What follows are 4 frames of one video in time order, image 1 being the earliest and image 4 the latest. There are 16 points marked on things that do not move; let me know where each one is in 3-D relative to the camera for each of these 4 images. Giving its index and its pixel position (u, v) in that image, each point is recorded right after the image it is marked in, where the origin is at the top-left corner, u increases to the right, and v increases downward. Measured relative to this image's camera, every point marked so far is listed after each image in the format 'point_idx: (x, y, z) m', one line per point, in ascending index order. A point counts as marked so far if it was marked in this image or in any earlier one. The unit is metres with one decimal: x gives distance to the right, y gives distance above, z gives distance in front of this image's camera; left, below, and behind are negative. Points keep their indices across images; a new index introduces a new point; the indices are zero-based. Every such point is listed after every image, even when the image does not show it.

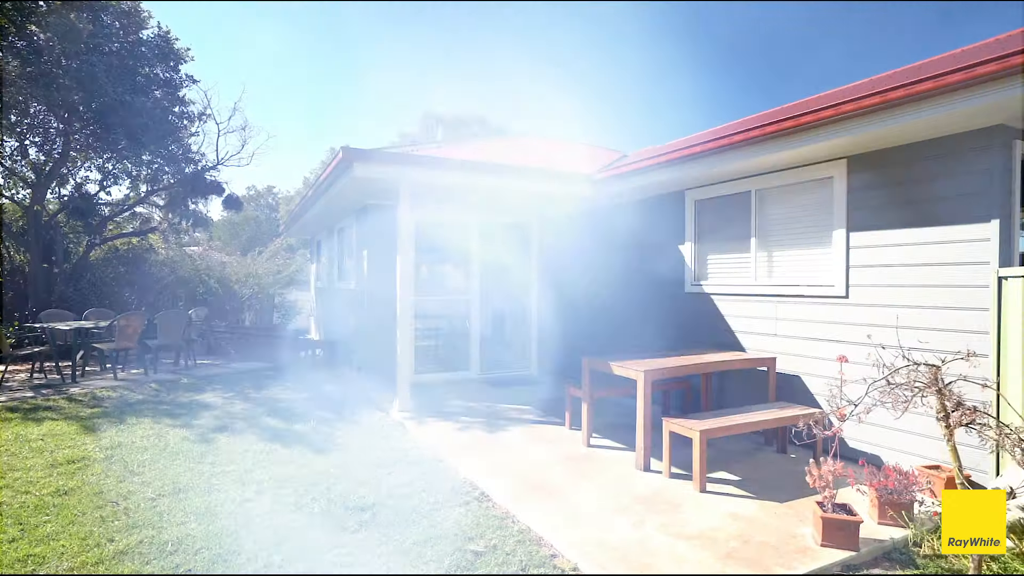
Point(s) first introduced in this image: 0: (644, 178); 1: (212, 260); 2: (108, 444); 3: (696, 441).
0: (+1.4, +1.2, +6.0) m
1: (-6.2, +0.6, +11.5) m
2: (-3.3, -1.3, +4.5) m
3: (+1.3, -1.0, +3.8) m
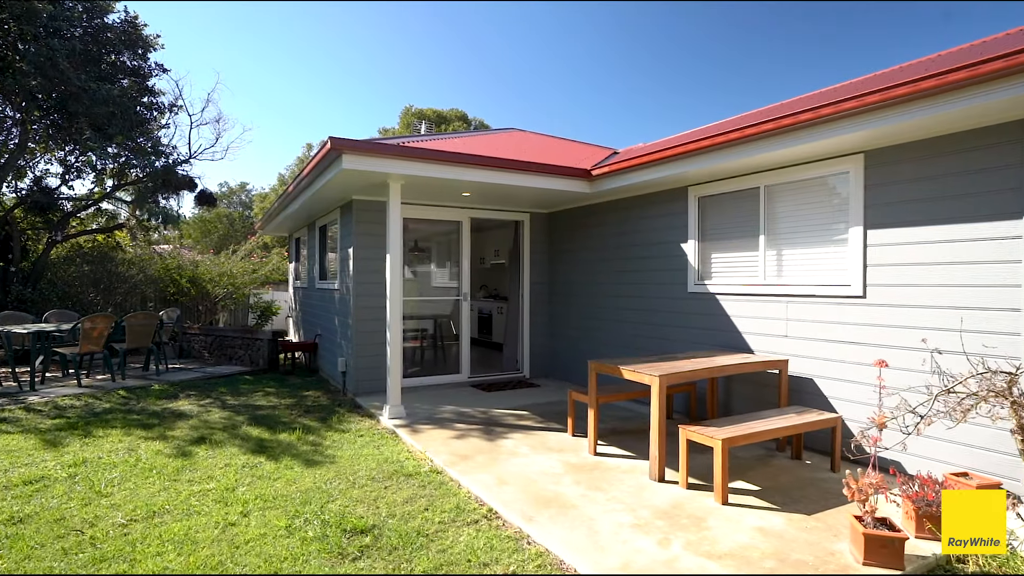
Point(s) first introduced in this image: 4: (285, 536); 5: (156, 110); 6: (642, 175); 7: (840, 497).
0: (+1.4, +1.2, +5.8) m
1: (-6.5, +0.6, +11.0) m
2: (-3.2, -1.3, +4.1) m
3: (+1.3, -1.0, +3.6) m
4: (-1.2, -1.3, +3.0) m
5: (-6.7, +3.4, +10.5) m
6: (+1.4, +1.2, +5.8) m
7: (+2.2, -1.4, +3.7) m
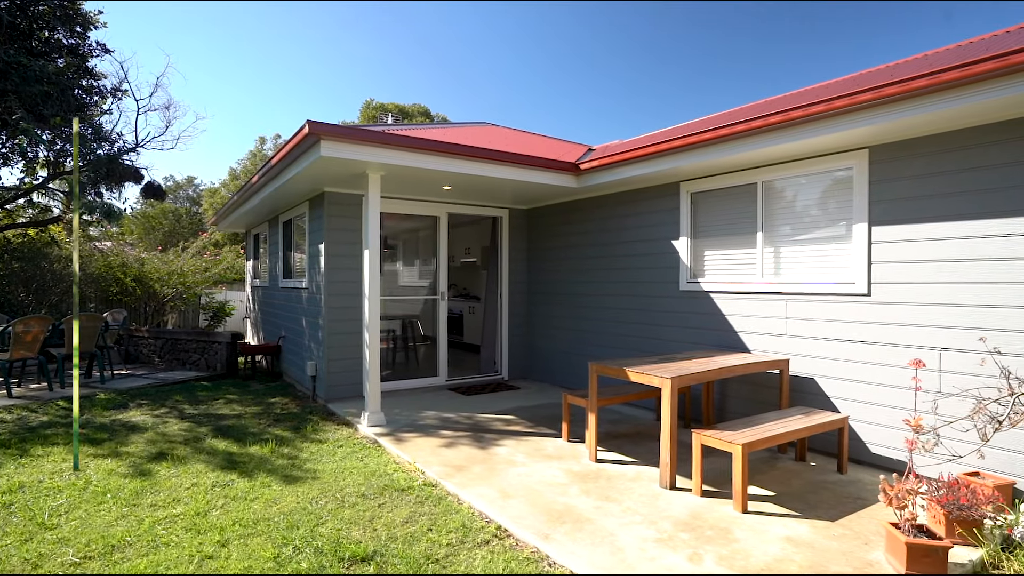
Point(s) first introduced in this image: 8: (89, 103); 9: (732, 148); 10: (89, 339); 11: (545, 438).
0: (+1.3, +1.2, +5.6) m
1: (-7.0, +0.6, +10.1) m
2: (-3.2, -1.3, +3.5) m
3: (+1.4, -1.0, +3.4) m
4: (-1.1, -1.3, +2.6) m
5: (-7.2, +3.4, +9.7) m
6: (+1.2, +1.2, +5.6) m
7: (+2.2, -1.4, +3.6) m
8: (-7.2, +3.2, +9.5) m
9: (+1.9, +1.2, +4.8) m
10: (-5.3, -0.6, +7.0) m
11: (+0.3, -1.3, +4.9) m
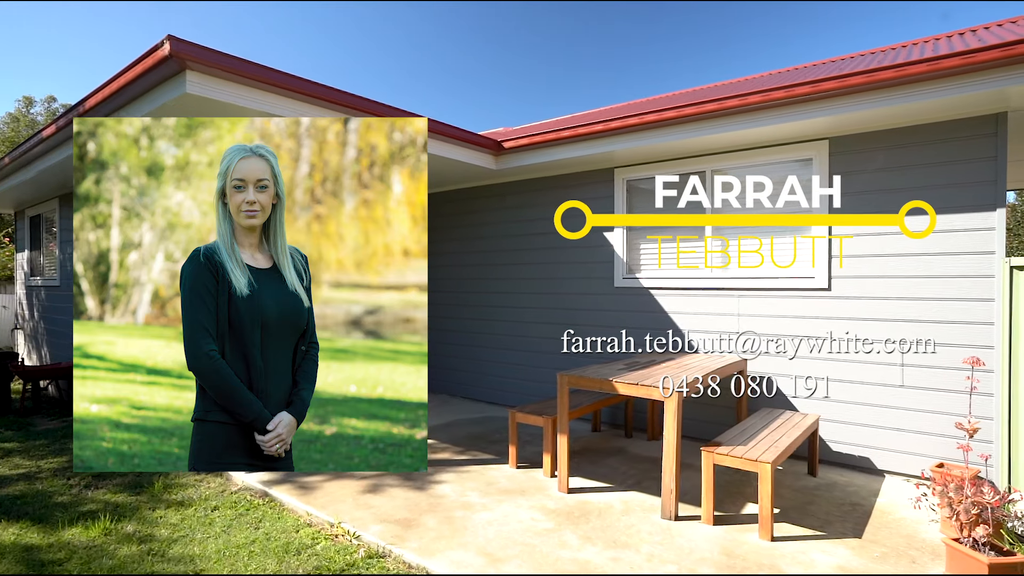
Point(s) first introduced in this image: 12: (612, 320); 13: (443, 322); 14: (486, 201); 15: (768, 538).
0: (+0.5, +1.2, +5.0) m
1: (-8.7, +0.6, +6.8) m
2: (-3.1, -1.2, +1.7) m
3: (+1.3, -1.0, +2.9) m
4: (-0.8, -1.3, +1.4) m
5: (-8.8, +3.4, +6.3) m
6: (+0.5, +1.2, +5.0) m
7: (+2.1, -1.3, +3.4) m
8: (-8.8, +3.2, +6.1) m
9: (+1.4, +1.2, +4.4) m
10: (-6.1, -0.6, +4.3) m
11: (-0.2, -1.3, +4.0) m
12: (+0.7, -0.3, +5.3) m
13: (-0.8, -0.4, +6.5) m
14: (-0.3, +1.0, +6.1) m
15: (+1.3, -1.3, +2.9) m
